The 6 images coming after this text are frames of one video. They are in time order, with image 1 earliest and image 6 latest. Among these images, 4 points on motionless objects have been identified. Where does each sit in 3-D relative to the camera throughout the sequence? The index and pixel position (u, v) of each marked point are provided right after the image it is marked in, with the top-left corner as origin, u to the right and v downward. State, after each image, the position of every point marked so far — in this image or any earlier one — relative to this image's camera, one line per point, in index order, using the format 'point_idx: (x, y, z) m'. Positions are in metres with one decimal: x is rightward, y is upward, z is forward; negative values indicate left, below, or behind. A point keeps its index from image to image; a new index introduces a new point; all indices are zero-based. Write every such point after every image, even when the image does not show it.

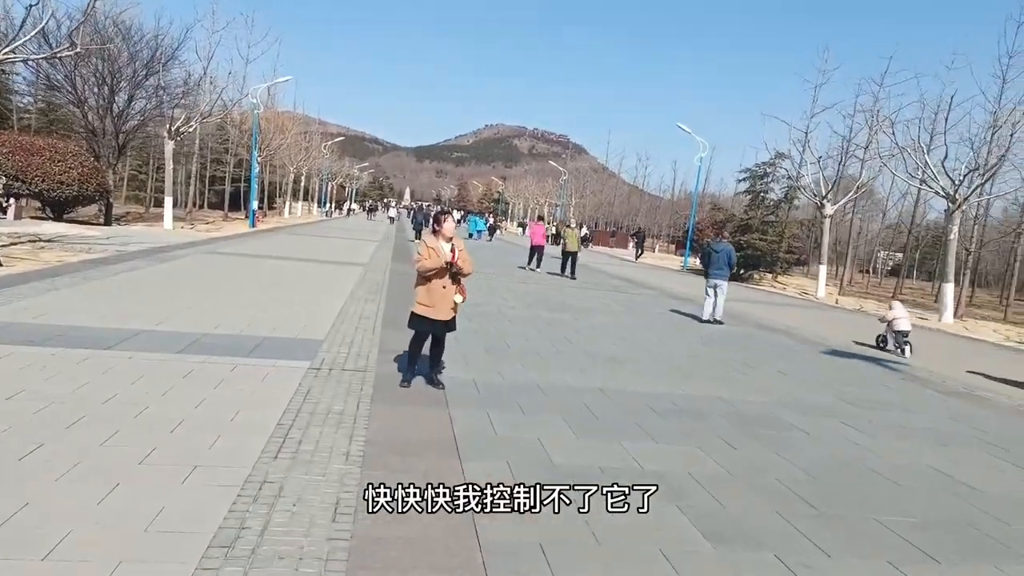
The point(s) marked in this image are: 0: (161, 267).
0: (-7.0, +0.4, +13.8) m
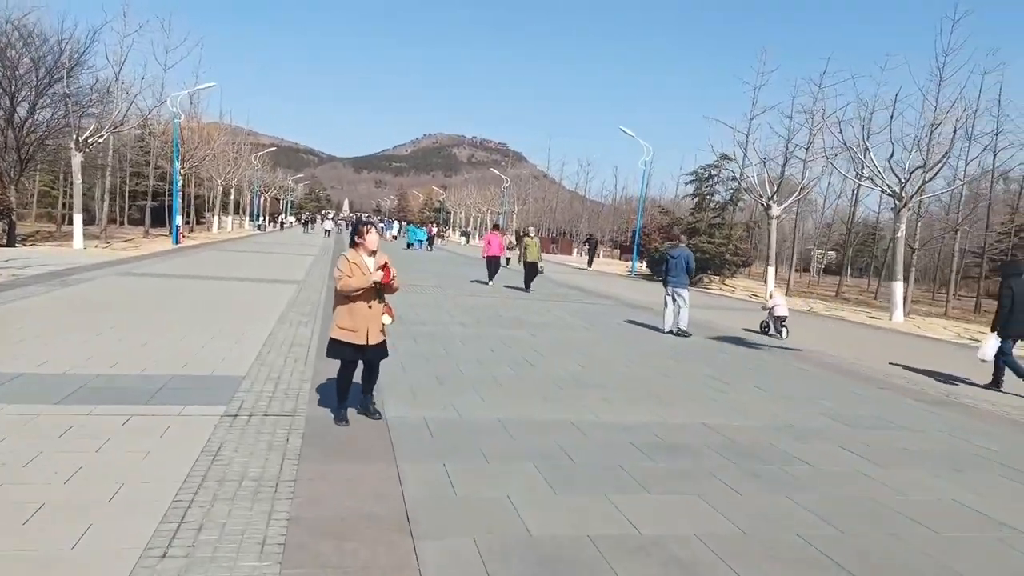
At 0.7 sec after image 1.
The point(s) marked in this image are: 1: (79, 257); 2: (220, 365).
0: (-8.0, -0.1, +12.2) m
1: (-12.5, +0.9, +19.8) m
2: (-3.2, -0.8, +7.5) m
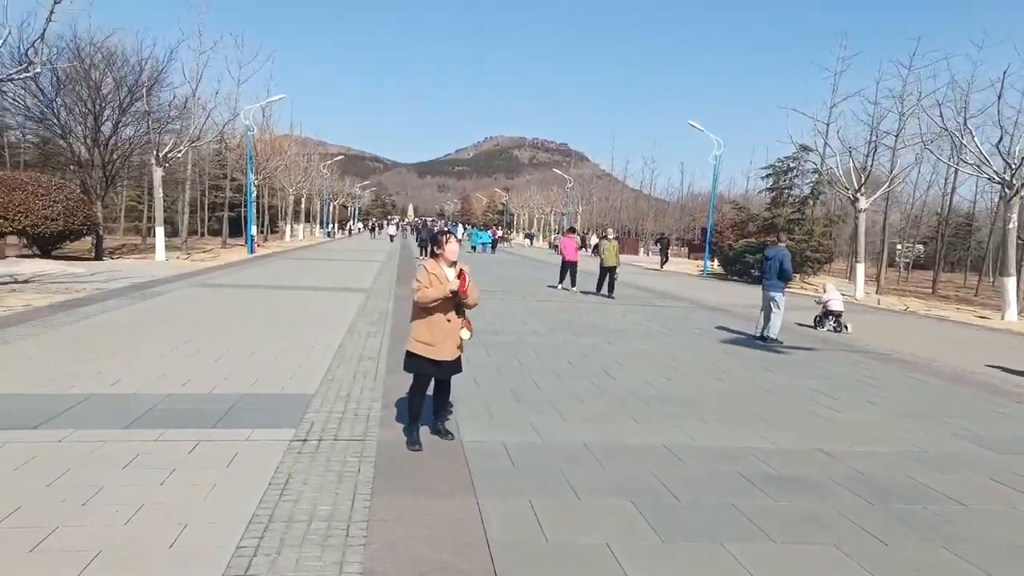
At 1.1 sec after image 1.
0: (-6.7, -0.3, +12.3) m
1: (-10.5, +0.6, +20.3) m
2: (-2.3, -1.0, +7.2) m
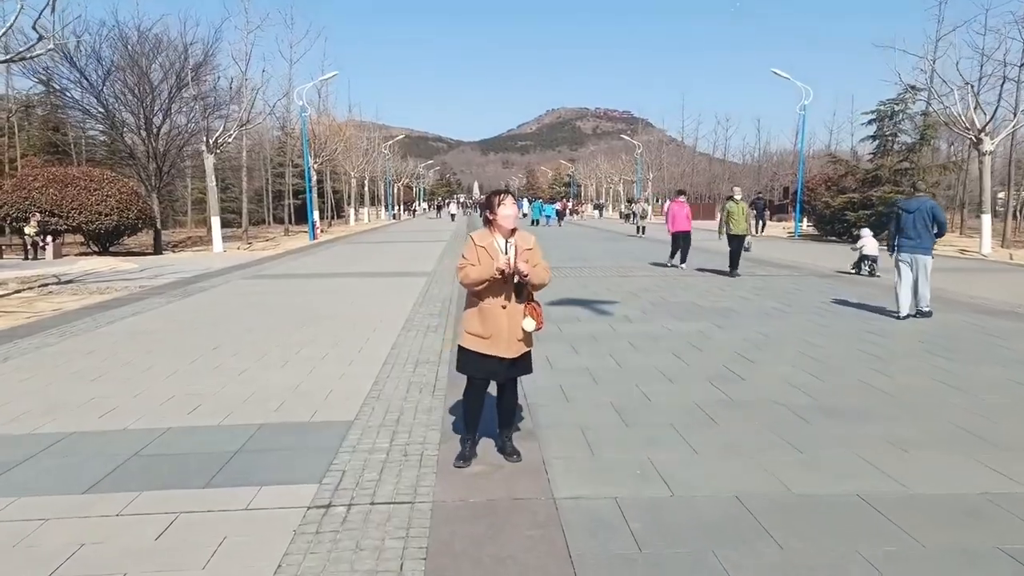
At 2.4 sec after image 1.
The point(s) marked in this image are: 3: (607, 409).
0: (-5.4, -0.3, +11.1) m
1: (-8.5, +0.8, +19.4) m
2: (-1.5, -0.9, +5.6) m
3: (+0.7, -0.9, +5.4) m
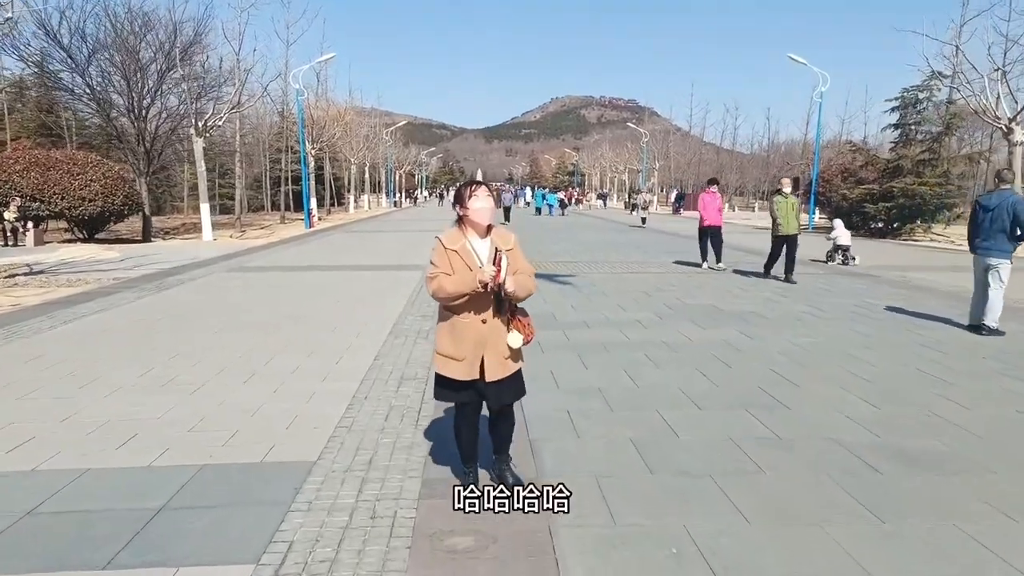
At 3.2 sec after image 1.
0: (-5.4, -0.2, +10.2) m
1: (-8.4, +1.0, +18.5) m
2: (-1.5, -1.0, +4.6) m
3: (+0.7, -1.0, +4.5) m
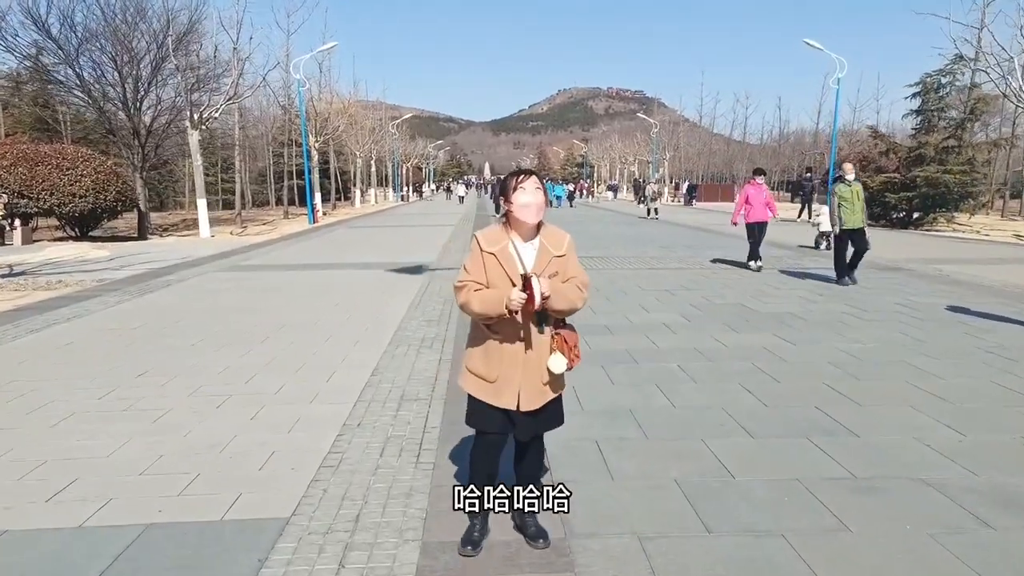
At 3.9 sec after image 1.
0: (-5.2, -0.2, +9.4) m
1: (-8.1, +1.0, +17.7) m
2: (-1.4, -1.1, +3.8) m
3: (+0.8, -1.1, +3.6) m
